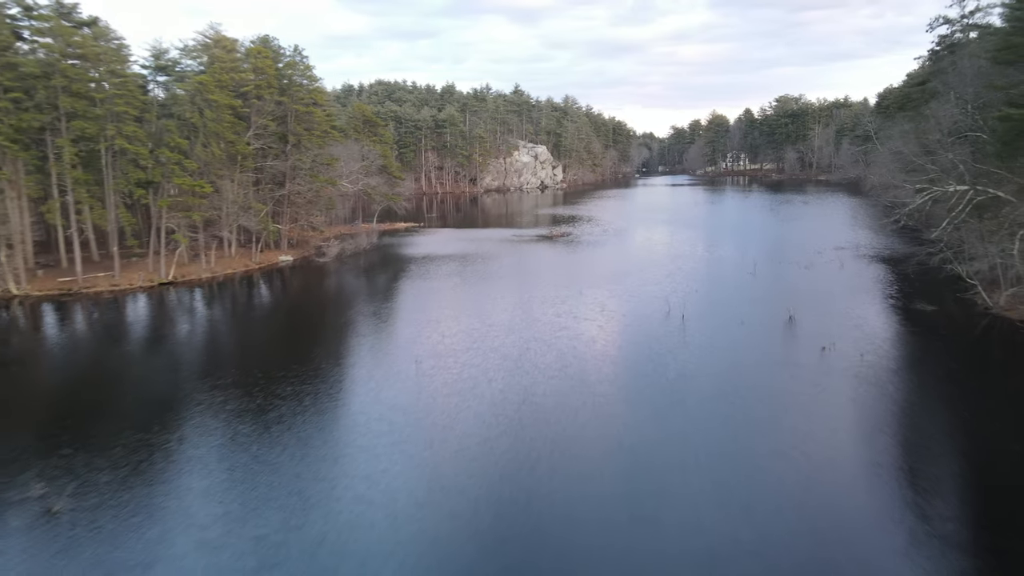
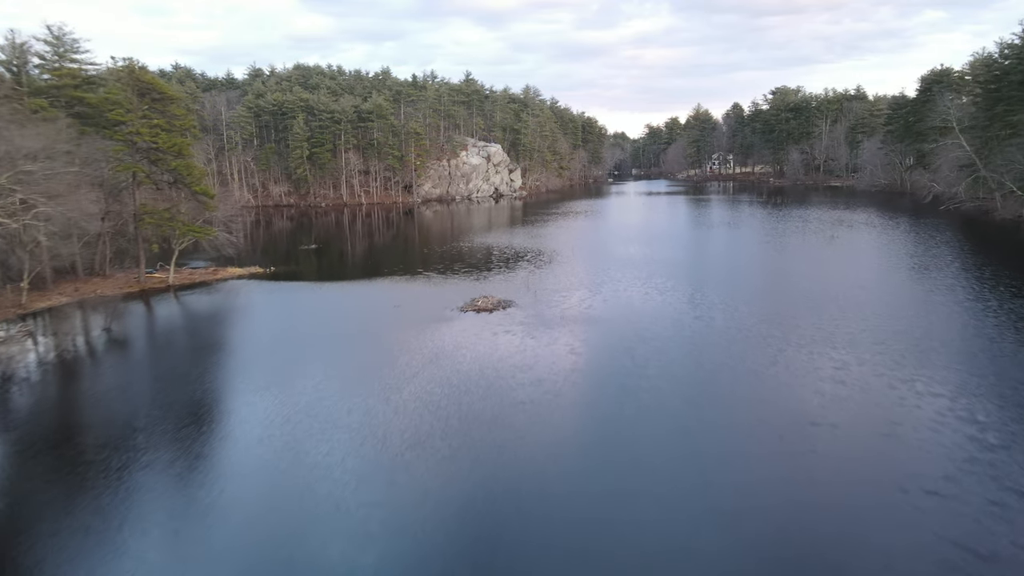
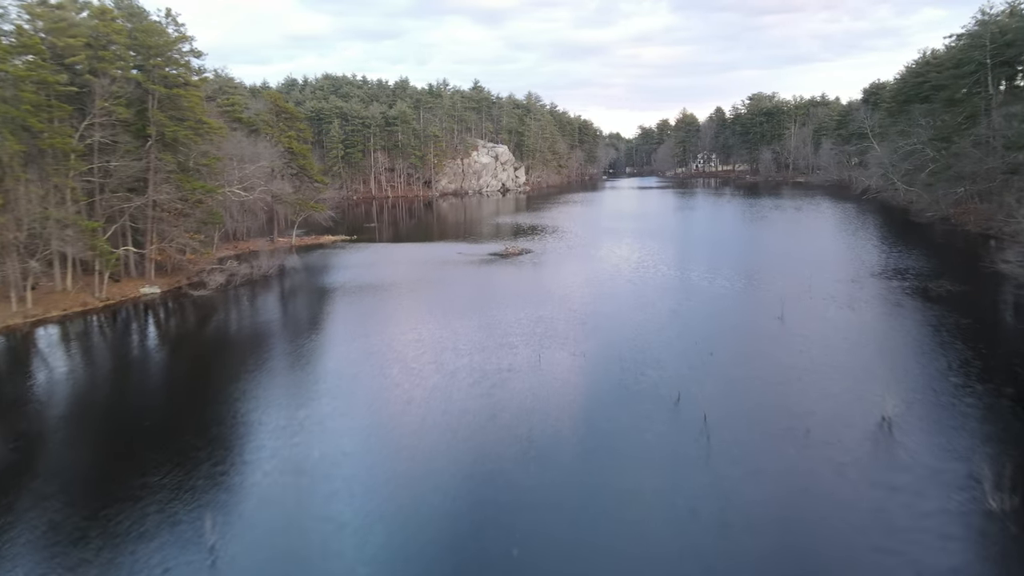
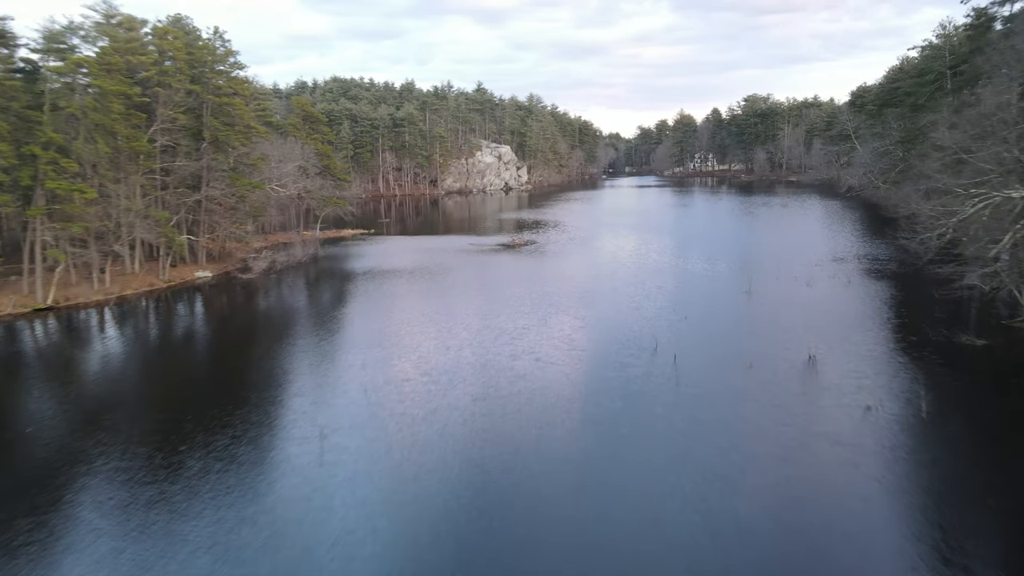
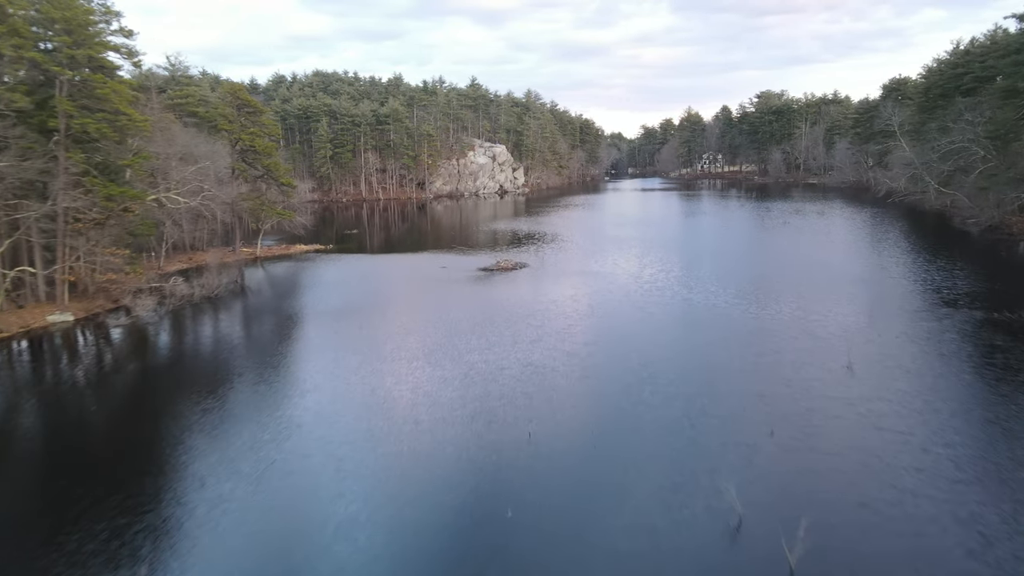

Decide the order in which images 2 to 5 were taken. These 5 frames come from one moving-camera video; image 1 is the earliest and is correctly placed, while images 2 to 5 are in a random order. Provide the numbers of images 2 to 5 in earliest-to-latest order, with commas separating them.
4, 3, 5, 2
